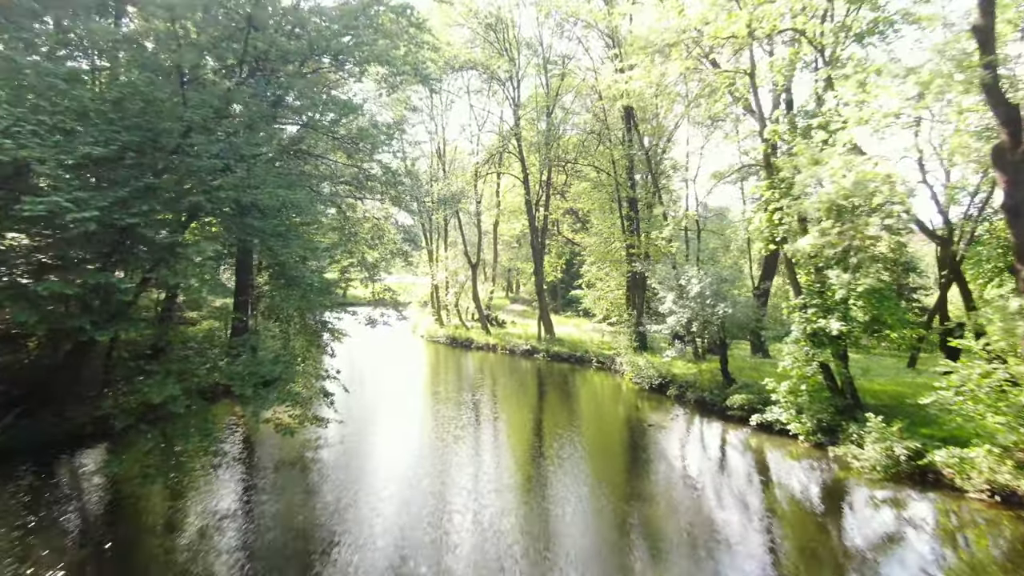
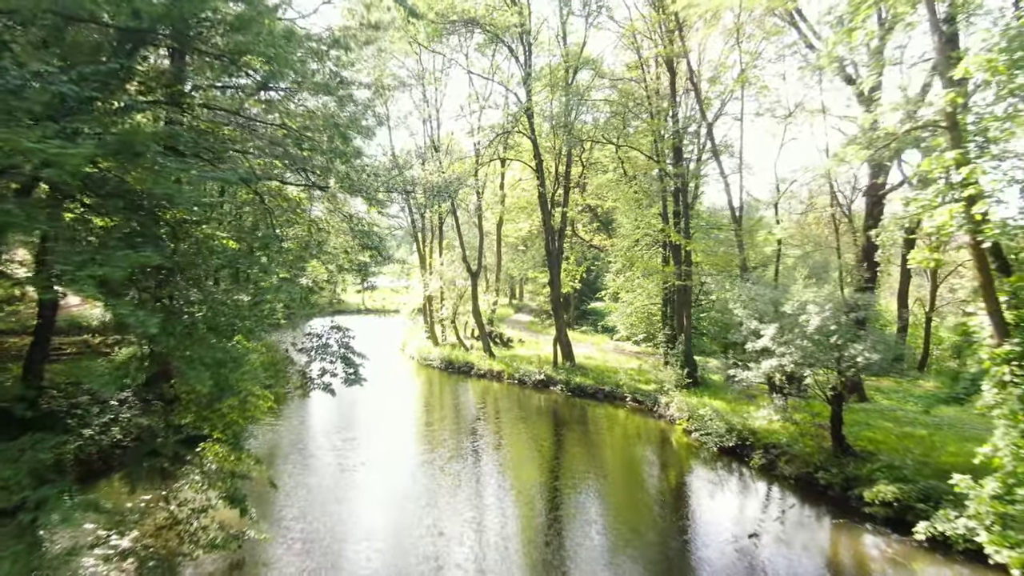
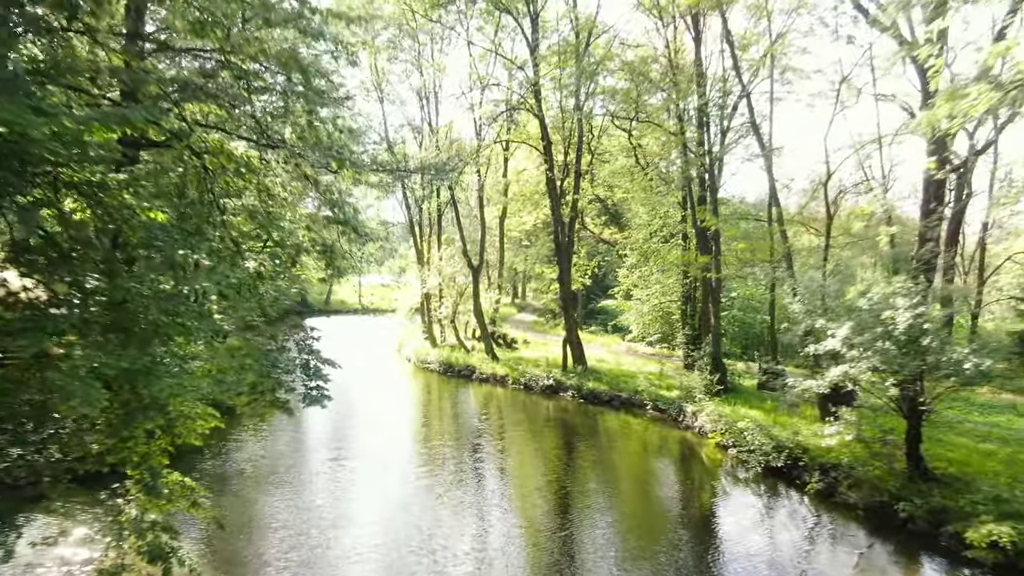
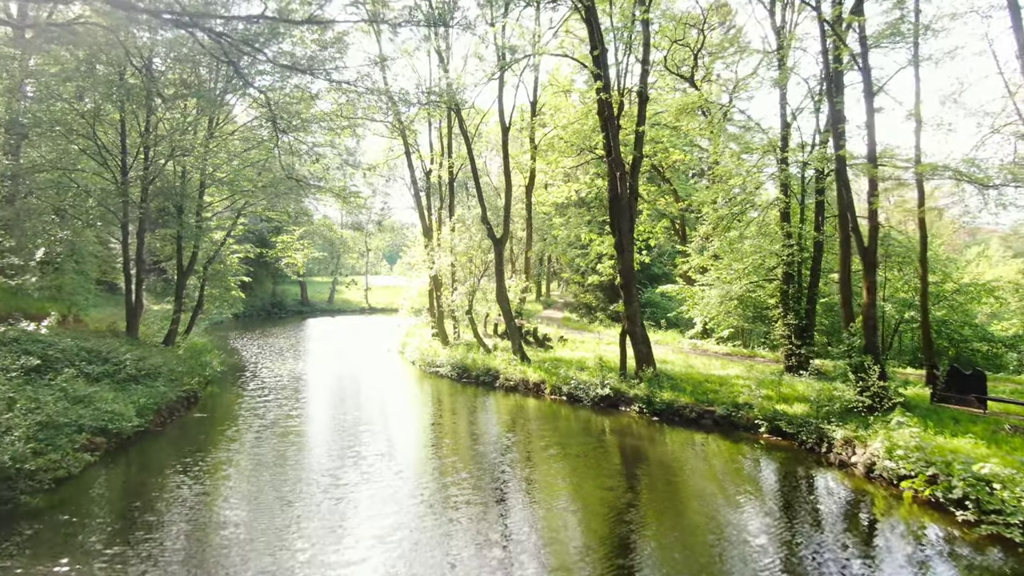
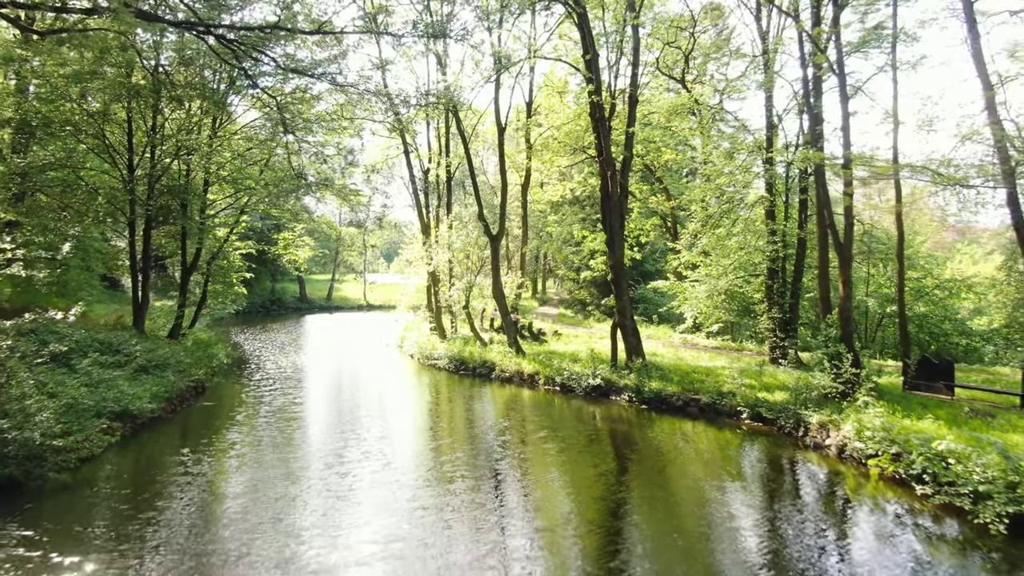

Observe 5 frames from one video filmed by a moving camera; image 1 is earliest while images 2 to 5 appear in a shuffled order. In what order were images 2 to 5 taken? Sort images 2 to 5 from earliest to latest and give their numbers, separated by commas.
2, 3, 5, 4
